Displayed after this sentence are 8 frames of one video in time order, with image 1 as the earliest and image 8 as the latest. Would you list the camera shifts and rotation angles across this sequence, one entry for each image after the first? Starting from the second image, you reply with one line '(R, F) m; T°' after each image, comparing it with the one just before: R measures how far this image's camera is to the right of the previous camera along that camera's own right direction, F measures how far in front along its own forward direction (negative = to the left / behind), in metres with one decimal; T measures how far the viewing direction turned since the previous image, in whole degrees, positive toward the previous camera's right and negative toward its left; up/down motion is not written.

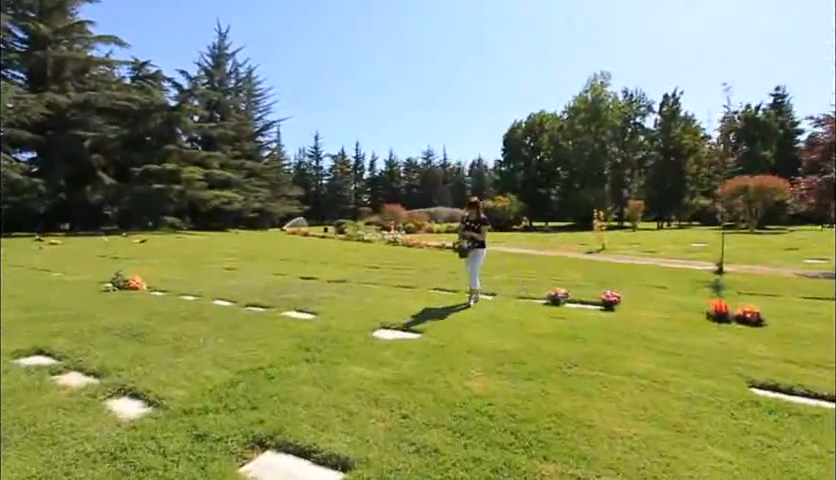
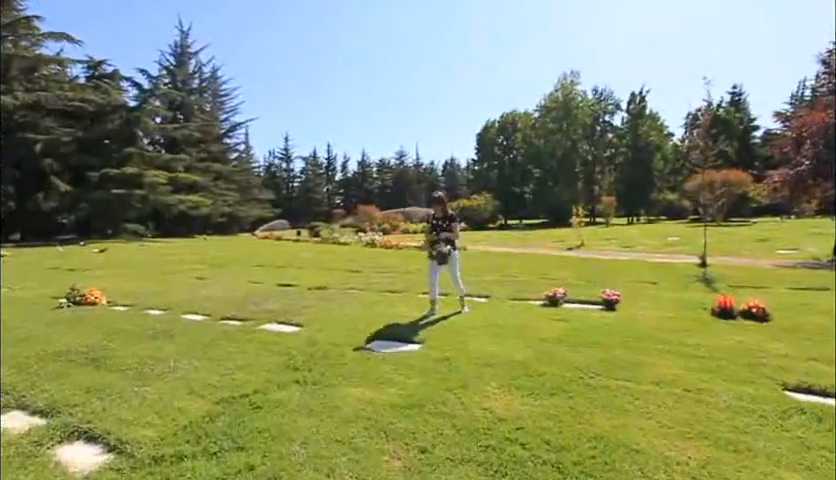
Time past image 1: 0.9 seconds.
(-0.3, +0.5) m; +4°
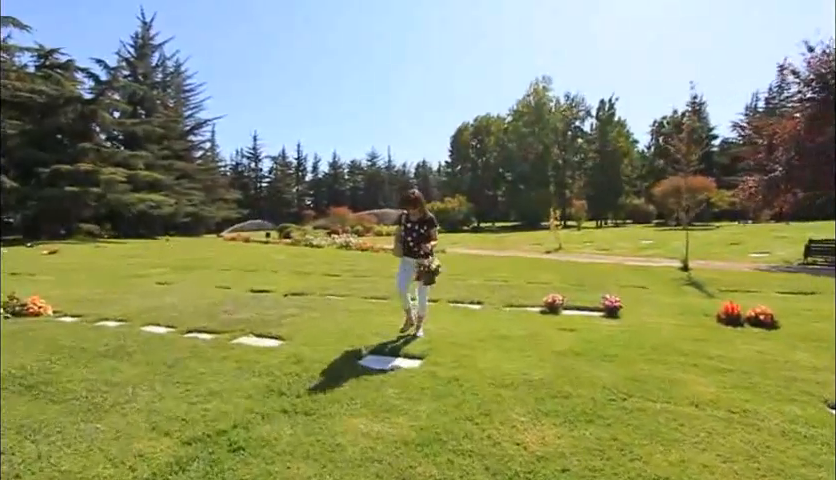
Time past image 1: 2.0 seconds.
(-0.4, +0.6) m; +4°
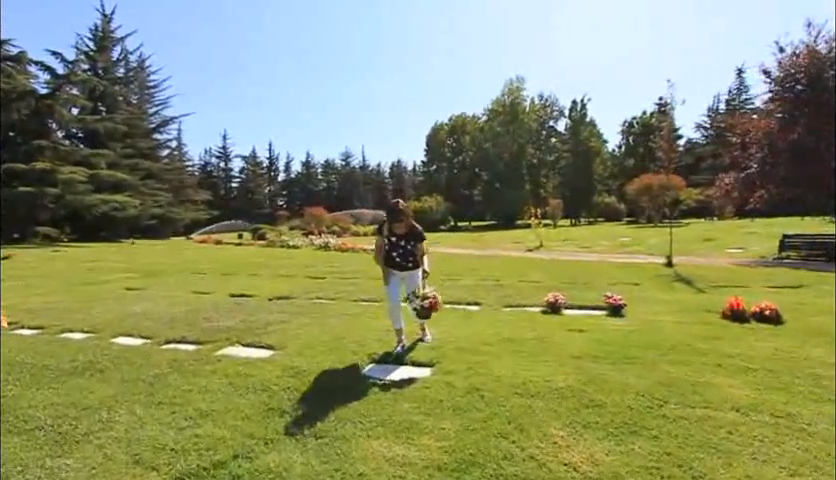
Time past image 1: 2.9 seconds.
(-0.4, +0.4) m; +4°
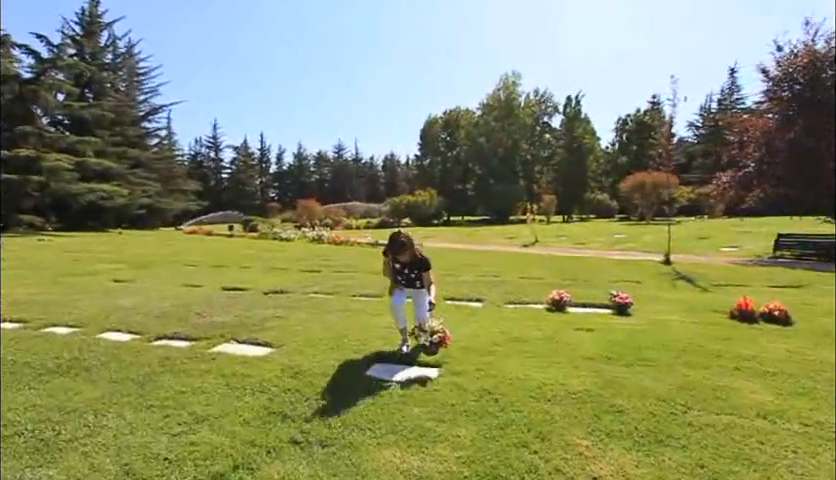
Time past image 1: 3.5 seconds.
(-0.2, +0.2) m; +1°
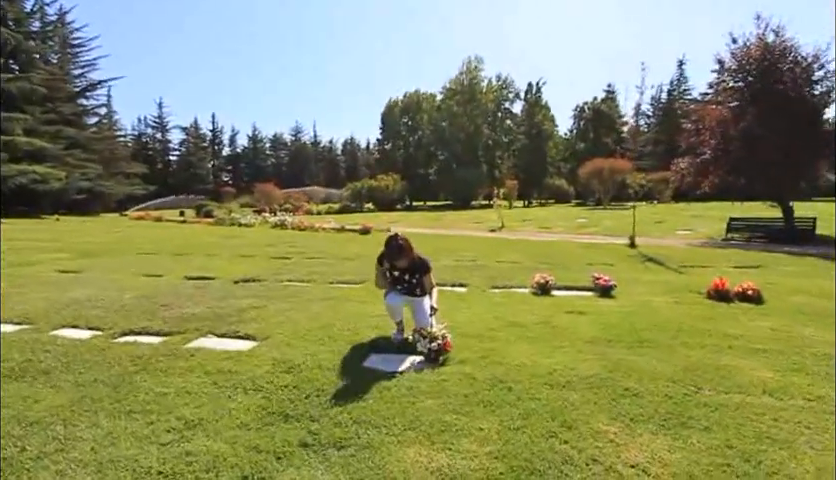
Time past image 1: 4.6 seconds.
(-0.4, +0.3) m; +5°
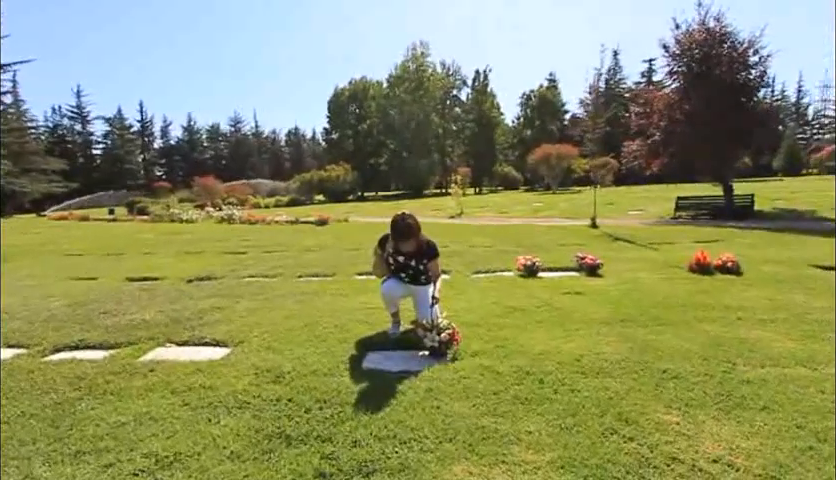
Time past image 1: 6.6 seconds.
(-0.5, +0.5) m; +7°
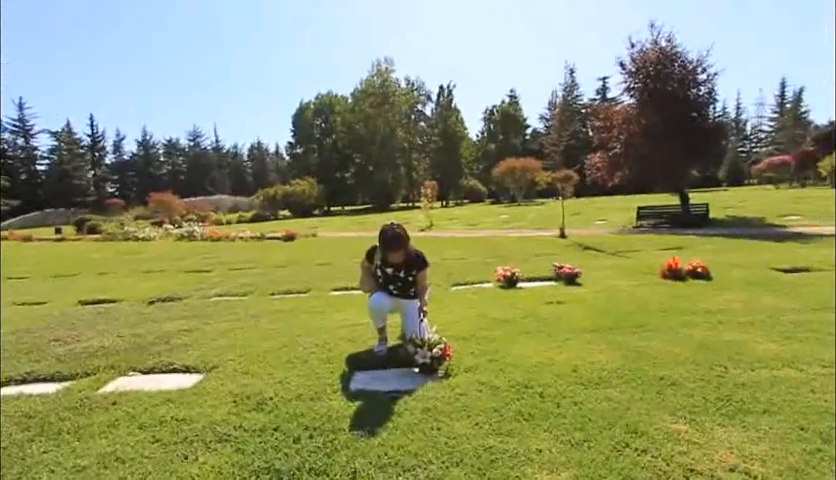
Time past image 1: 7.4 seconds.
(-0.2, +0.1) m; +5°
